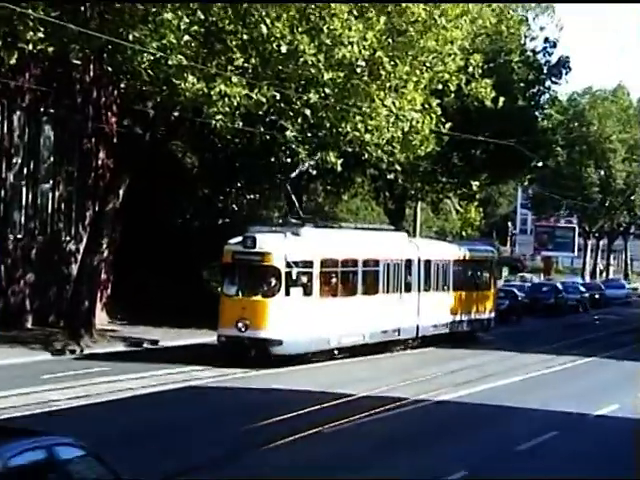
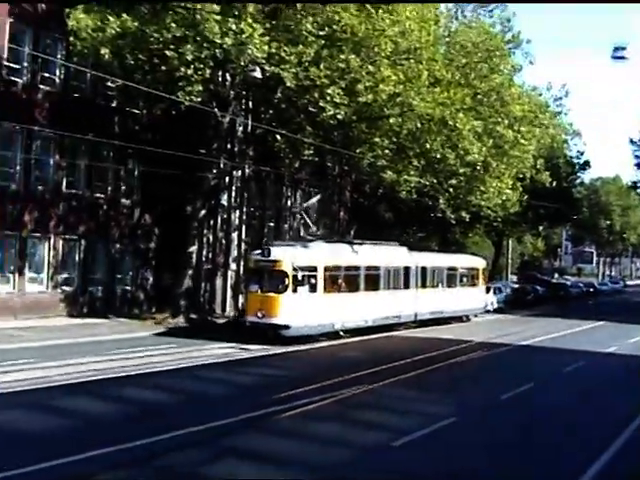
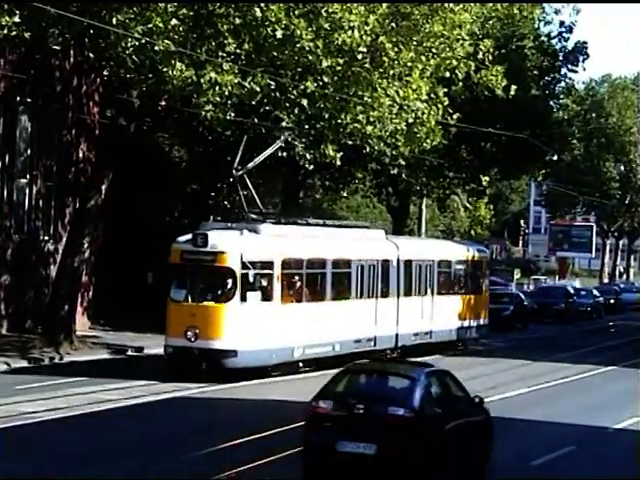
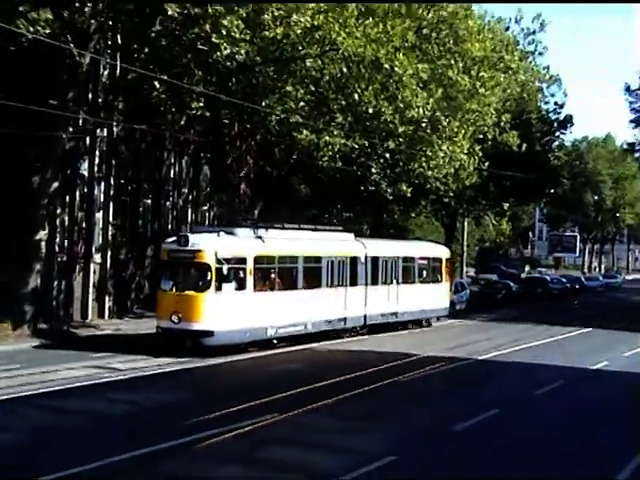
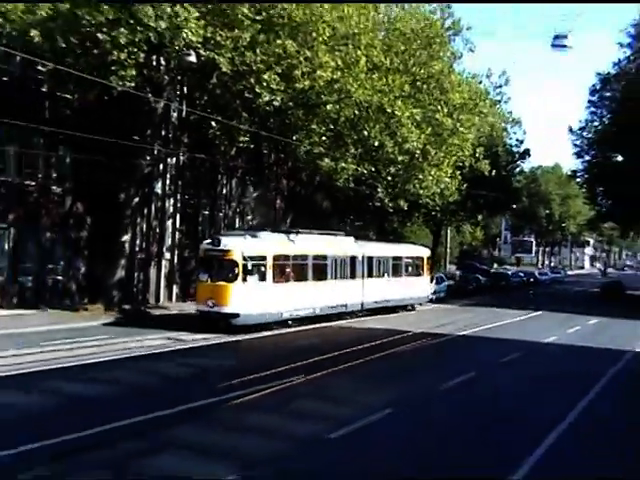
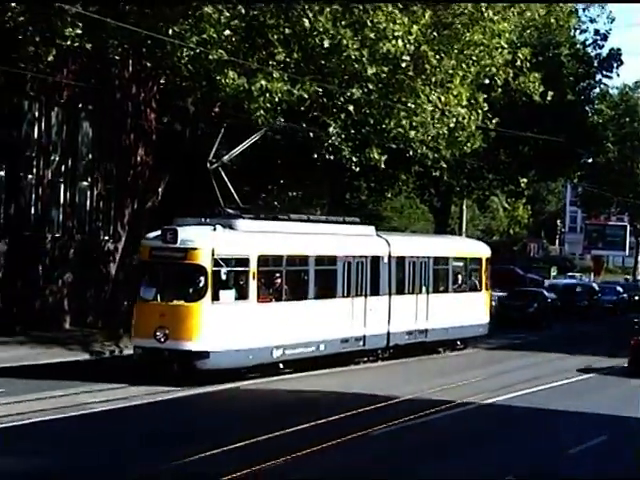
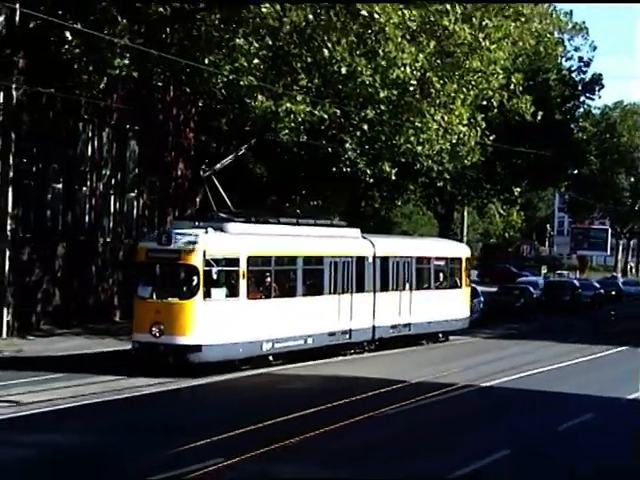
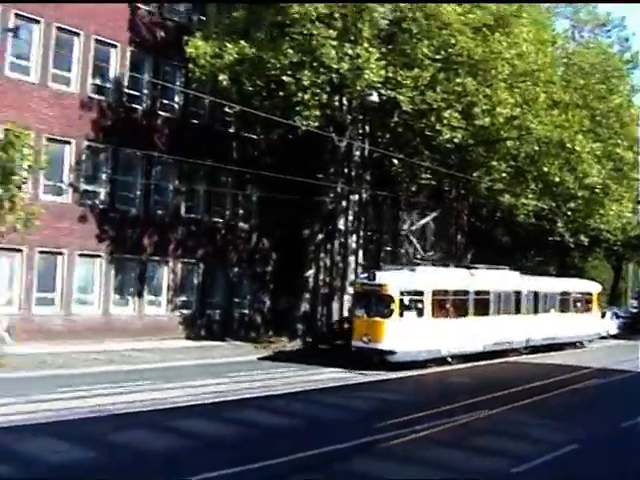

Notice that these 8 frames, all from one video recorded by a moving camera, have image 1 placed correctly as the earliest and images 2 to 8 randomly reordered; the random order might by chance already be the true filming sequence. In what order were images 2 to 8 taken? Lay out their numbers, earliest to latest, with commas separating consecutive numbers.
3, 6, 7, 4, 5, 2, 8
